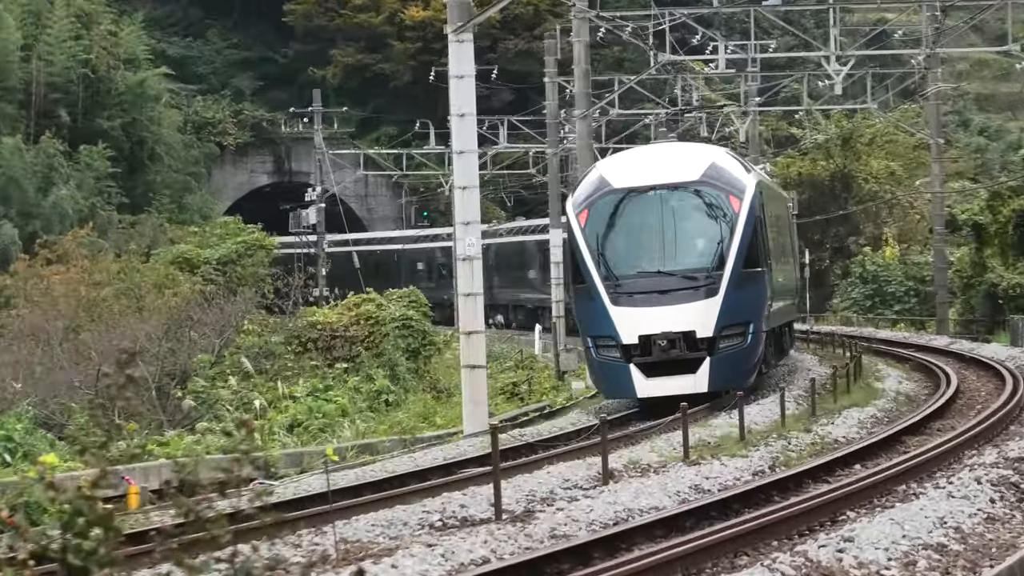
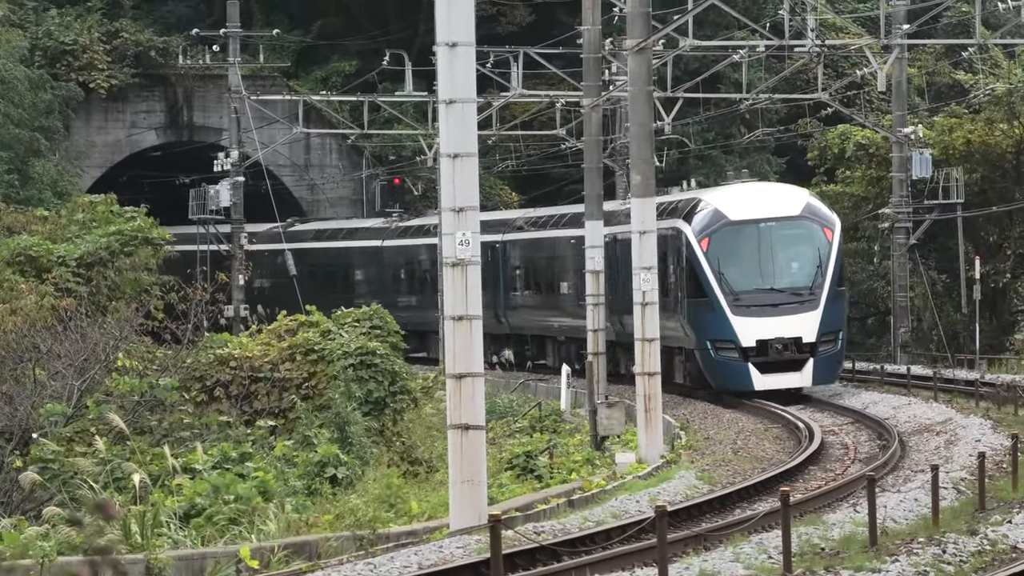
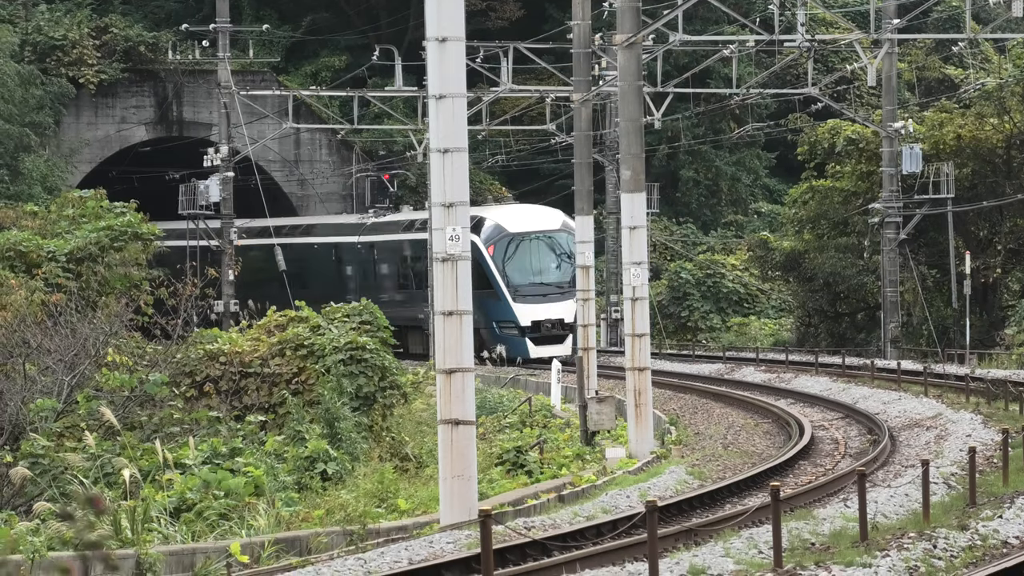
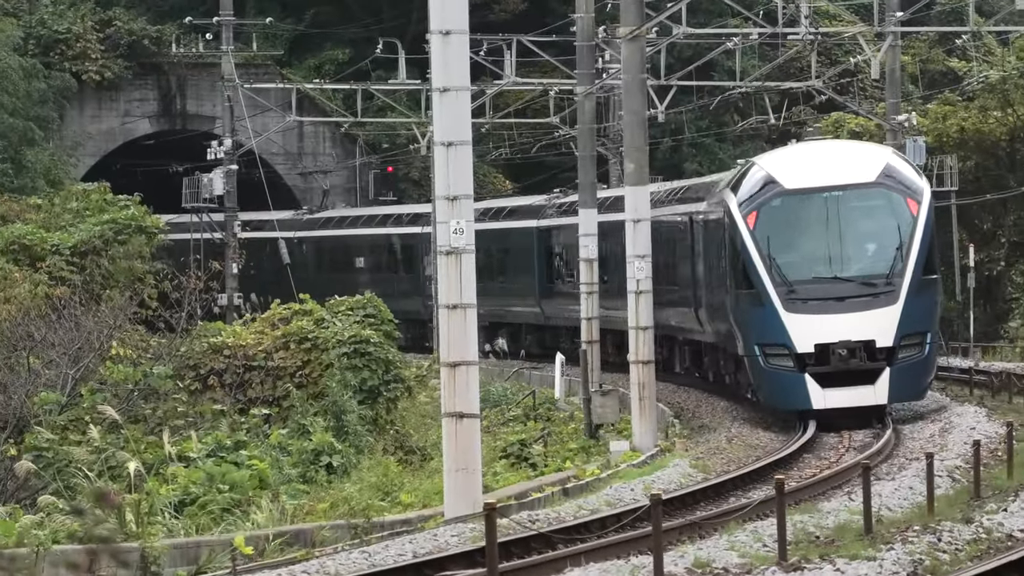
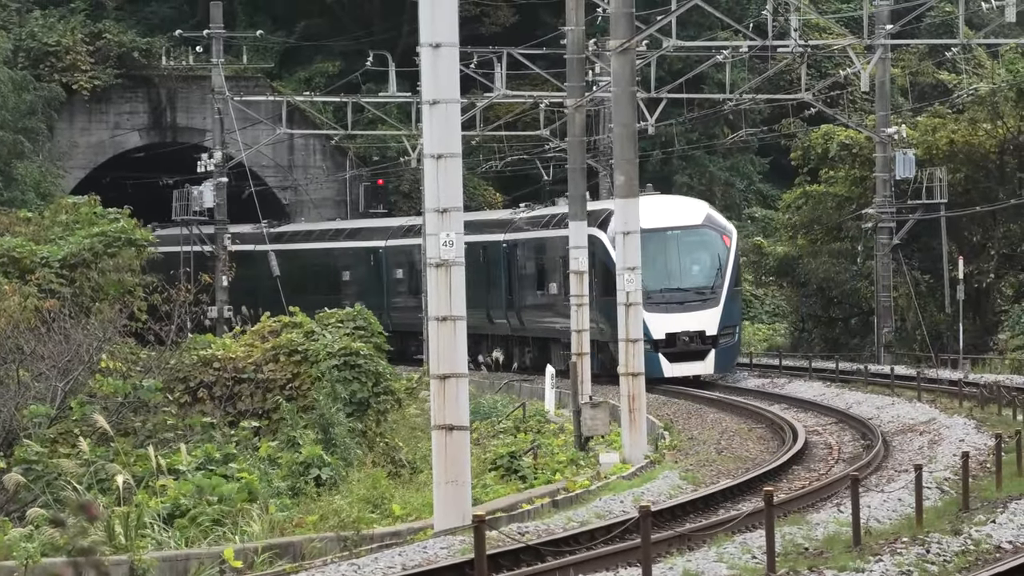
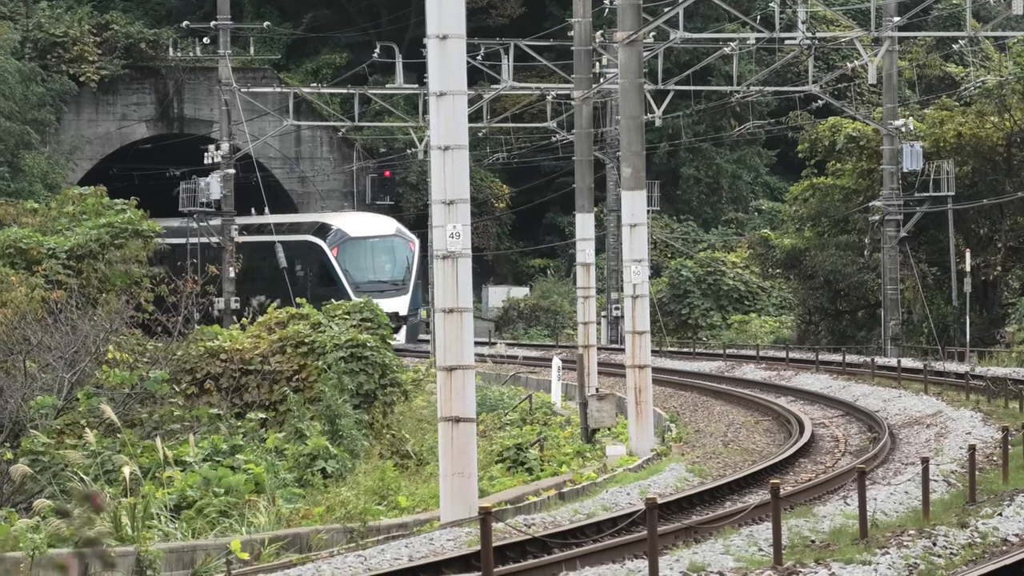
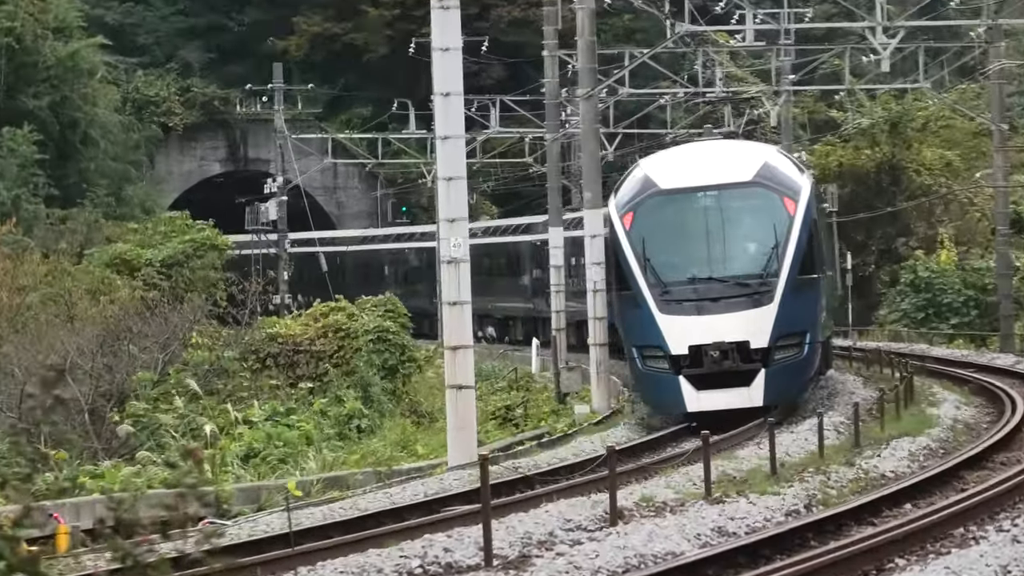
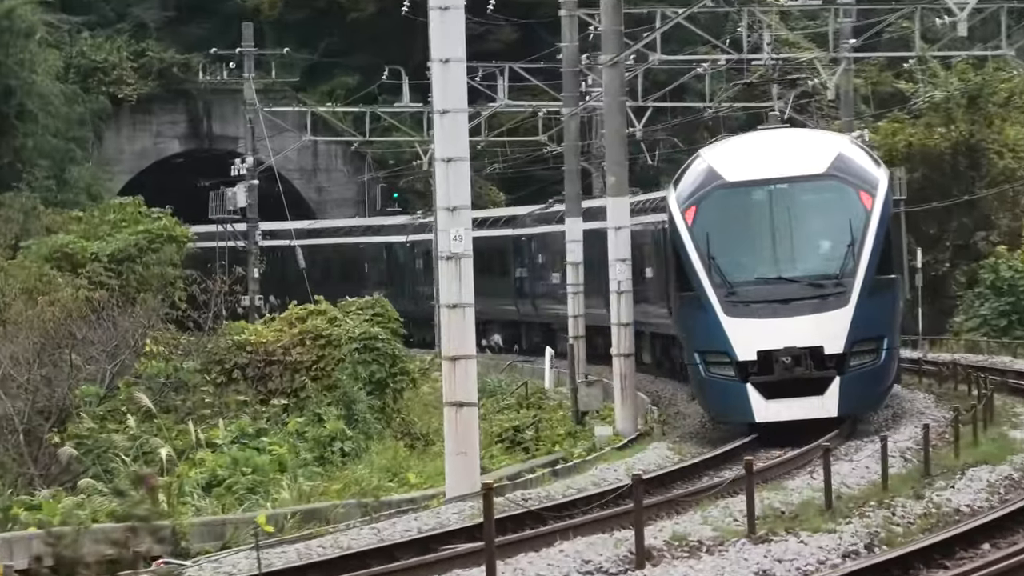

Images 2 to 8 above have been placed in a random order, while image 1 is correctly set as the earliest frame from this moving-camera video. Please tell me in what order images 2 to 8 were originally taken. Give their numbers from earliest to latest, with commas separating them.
7, 8, 4, 2, 5, 3, 6
